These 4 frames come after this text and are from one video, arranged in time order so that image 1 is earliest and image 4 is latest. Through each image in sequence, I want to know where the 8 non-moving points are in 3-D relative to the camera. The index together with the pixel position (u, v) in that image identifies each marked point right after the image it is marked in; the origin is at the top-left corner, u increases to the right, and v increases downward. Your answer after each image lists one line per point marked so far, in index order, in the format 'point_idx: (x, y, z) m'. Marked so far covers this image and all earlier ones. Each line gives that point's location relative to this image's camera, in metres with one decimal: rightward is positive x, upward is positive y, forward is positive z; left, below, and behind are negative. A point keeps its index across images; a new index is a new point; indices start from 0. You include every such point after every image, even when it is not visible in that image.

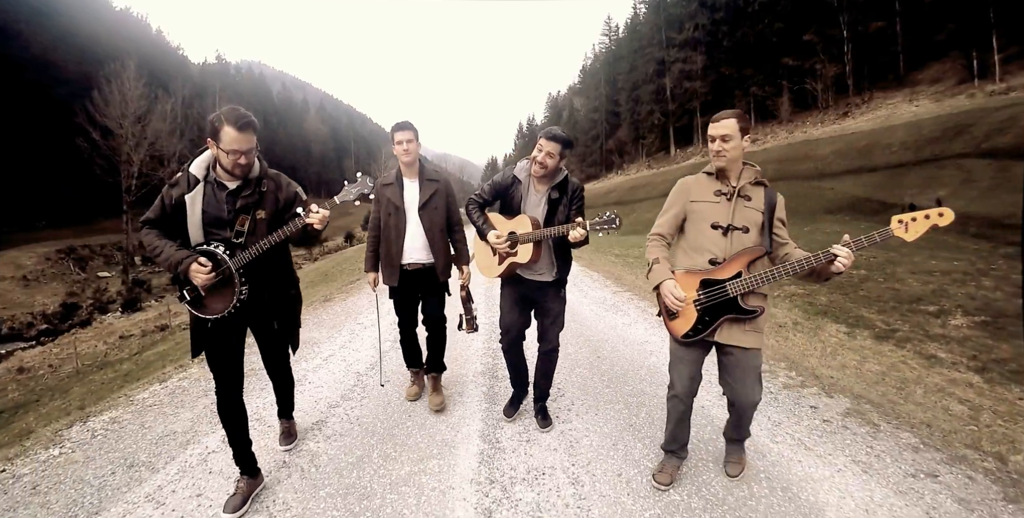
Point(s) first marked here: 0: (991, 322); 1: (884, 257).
0: (+9.9, -1.3, +7.8) m
1: (+14.3, +0.1, +14.4) m
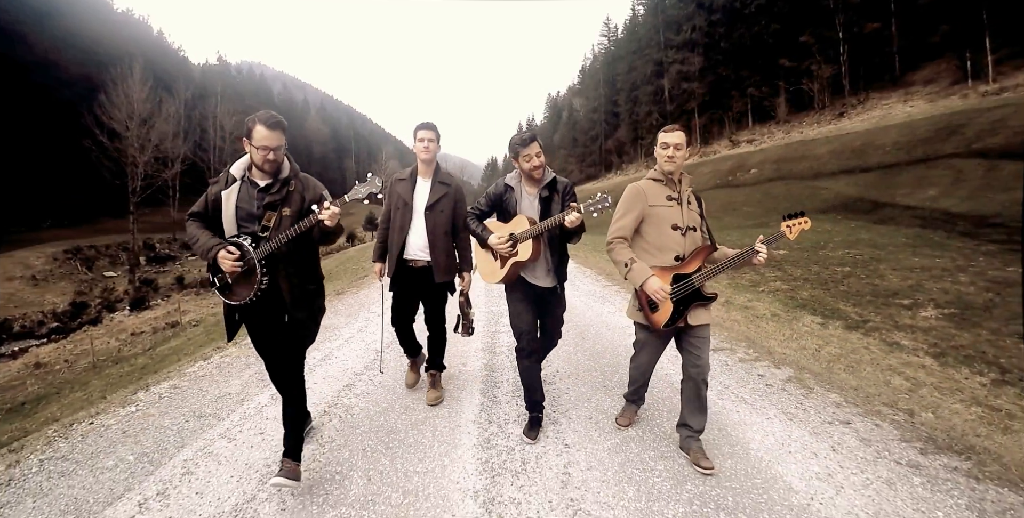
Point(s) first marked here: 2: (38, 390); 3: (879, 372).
0: (+9.9, -1.2, +8.4) m
1: (+14.3, +0.2, +15.0) m
2: (-14.5, -4.0, +11.4) m
3: (+4.5, -1.4, +4.6) m
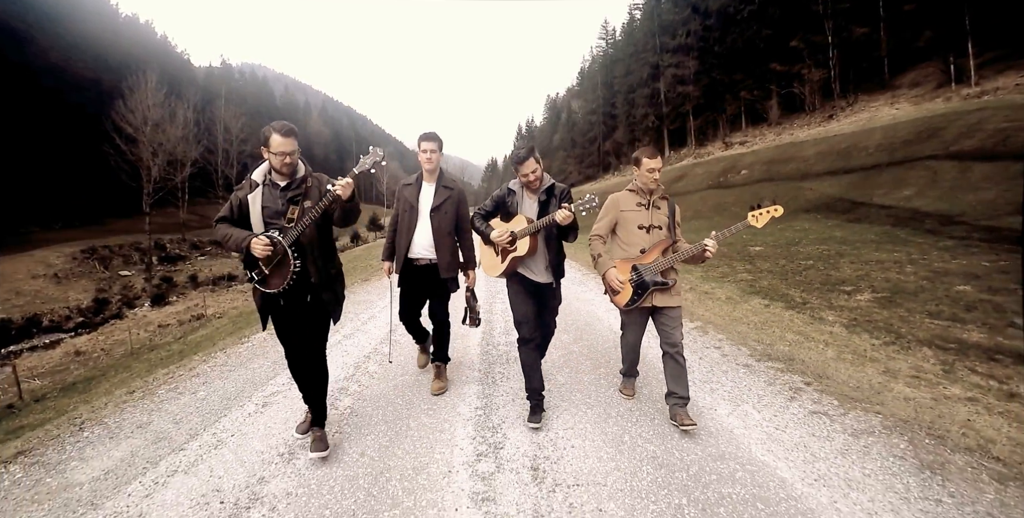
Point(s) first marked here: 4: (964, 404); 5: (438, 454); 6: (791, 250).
0: (+9.8, -1.0, +9.9) m
1: (+14.2, +0.4, +16.5) m
2: (-14.6, -3.9, +12.9) m
3: (+4.4, -1.2, +6.1) m
4: (+4.9, -1.6, +4.1) m
5: (-0.5, -1.3, +2.5) m
6: (+12.9, +0.4, +17.4) m
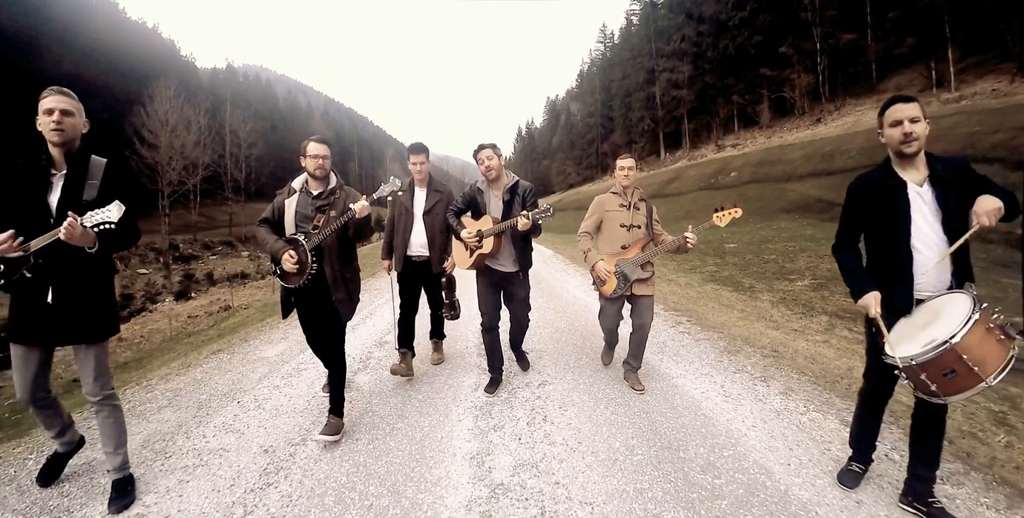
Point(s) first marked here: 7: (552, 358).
0: (+9.7, -0.7, +11.8) m
1: (+14.0, +0.6, +18.4) m
2: (-14.7, -3.7, +14.9) m
3: (+4.3, -0.9, +8.0) m
4: (+4.8, -1.3, +6.0) m
5: (-0.7, -1.1, +4.5) m
6: (+12.8, +0.7, +19.3) m
7: (+0.4, -1.1, +4.0) m
